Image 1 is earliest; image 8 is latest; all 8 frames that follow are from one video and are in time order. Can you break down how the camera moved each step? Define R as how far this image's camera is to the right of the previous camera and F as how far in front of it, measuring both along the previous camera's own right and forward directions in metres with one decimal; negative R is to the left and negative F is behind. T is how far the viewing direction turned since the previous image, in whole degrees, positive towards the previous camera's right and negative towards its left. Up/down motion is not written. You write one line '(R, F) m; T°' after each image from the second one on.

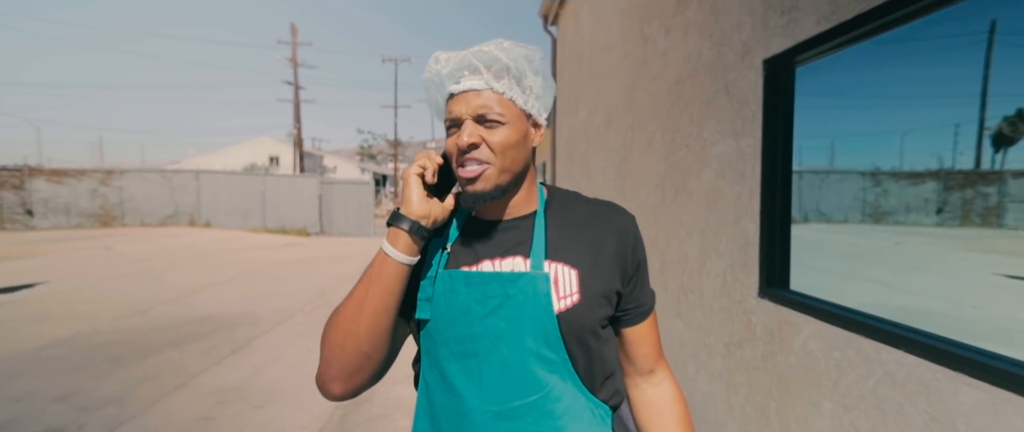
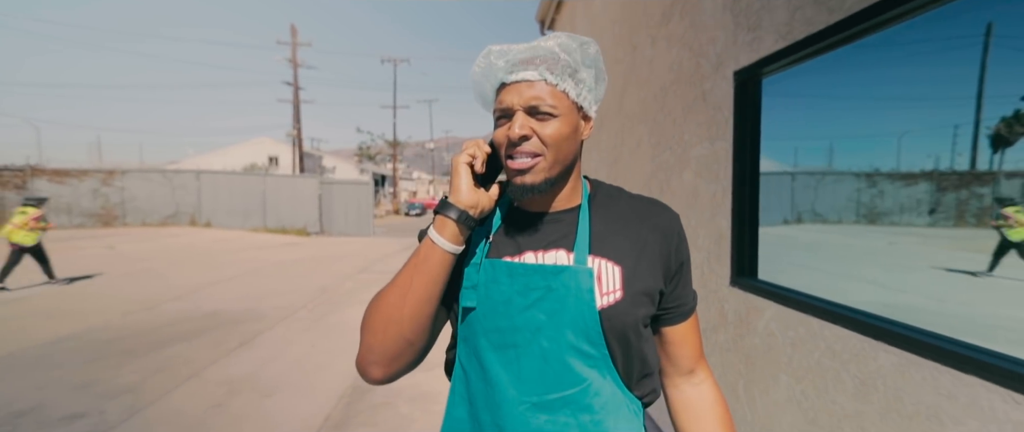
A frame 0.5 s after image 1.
(0.0, -0.2) m; 0°
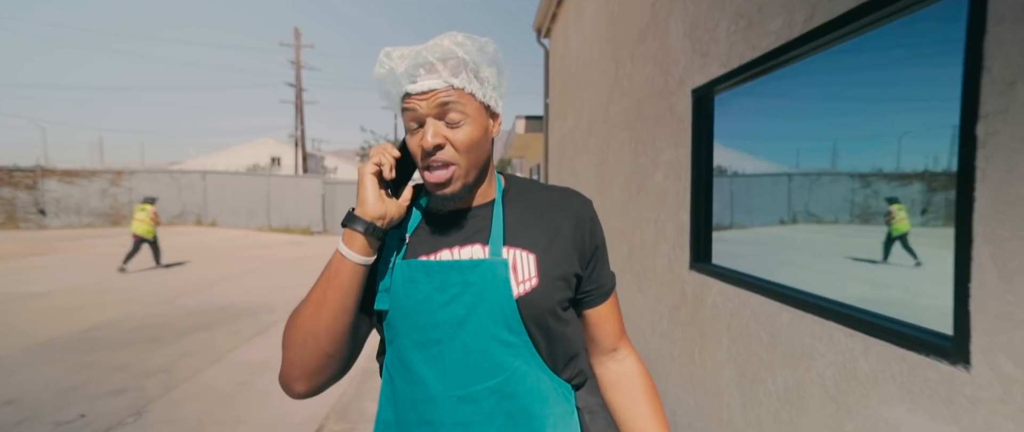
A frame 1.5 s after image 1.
(0.0, -0.5) m; 0°
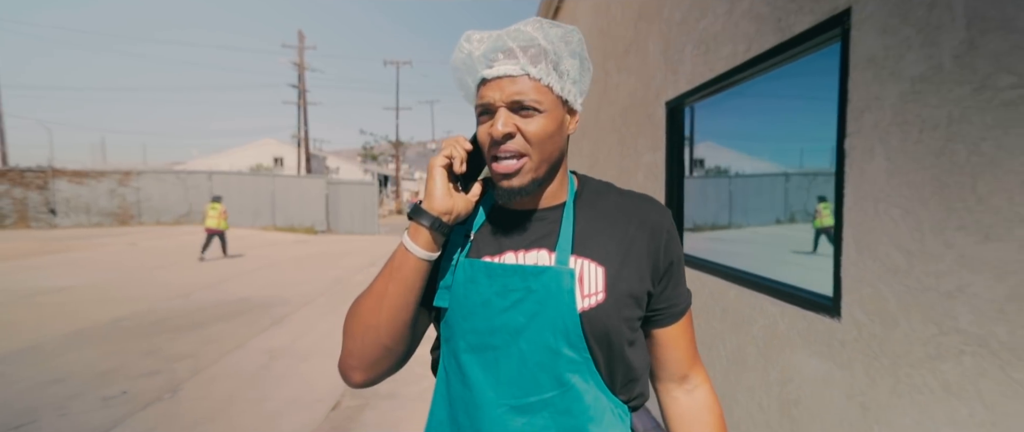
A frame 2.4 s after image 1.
(0.0, -0.4) m; 0°
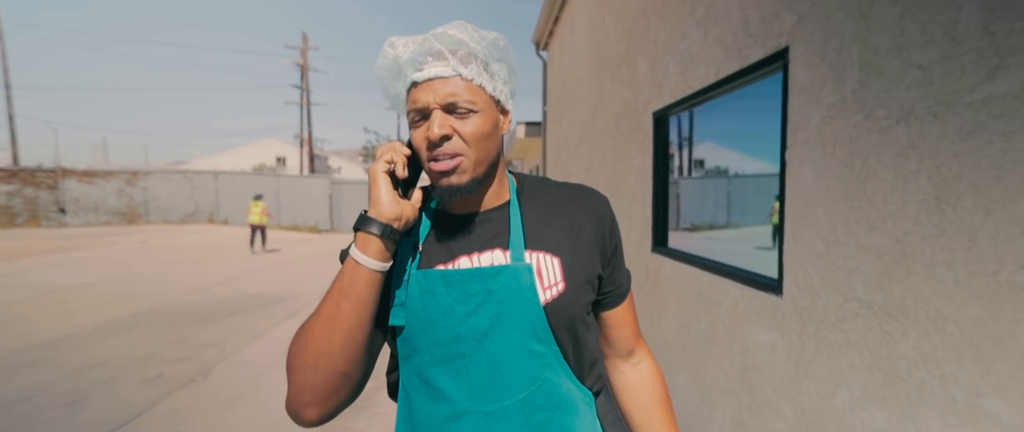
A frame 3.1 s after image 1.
(0.0, -0.4) m; 0°
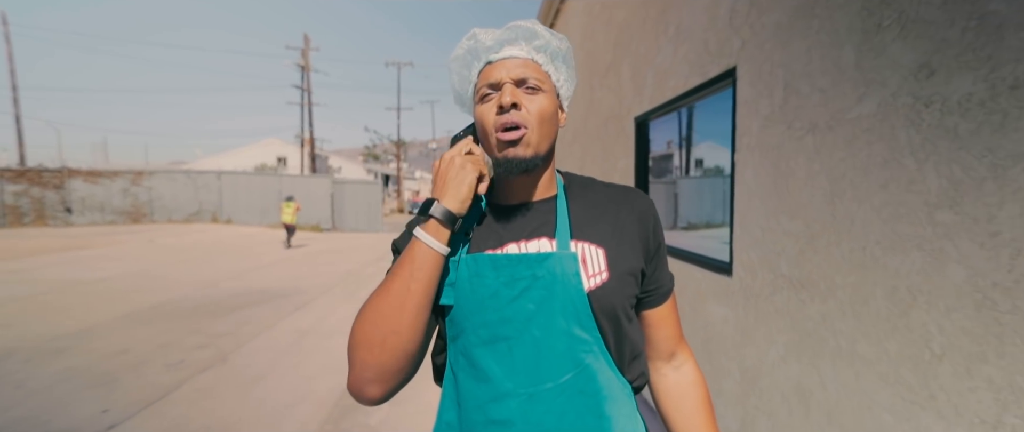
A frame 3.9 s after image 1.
(0.0, -0.4) m; 0°
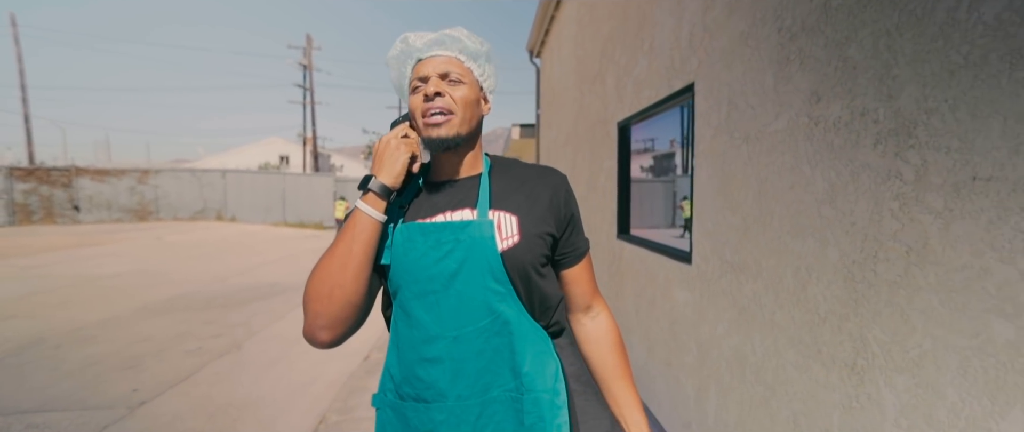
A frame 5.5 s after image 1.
(+0.1, -0.4) m; 0°
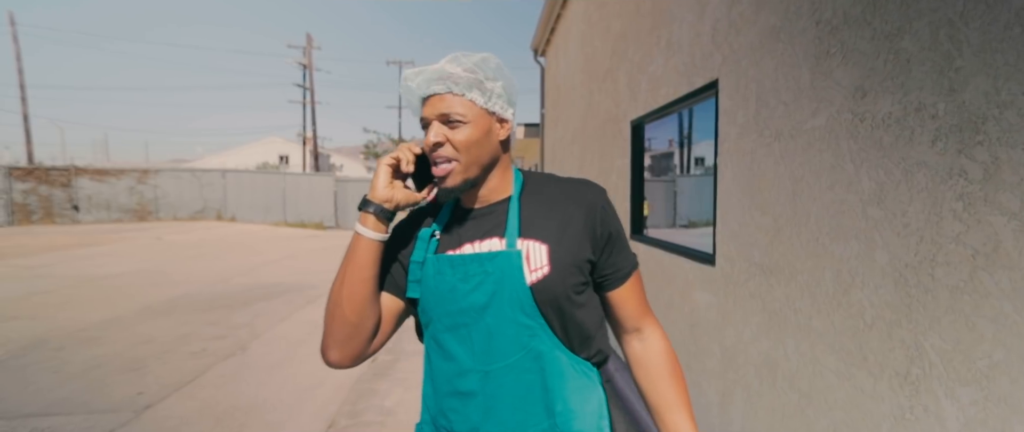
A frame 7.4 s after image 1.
(-0.1, +0.1) m; 0°
